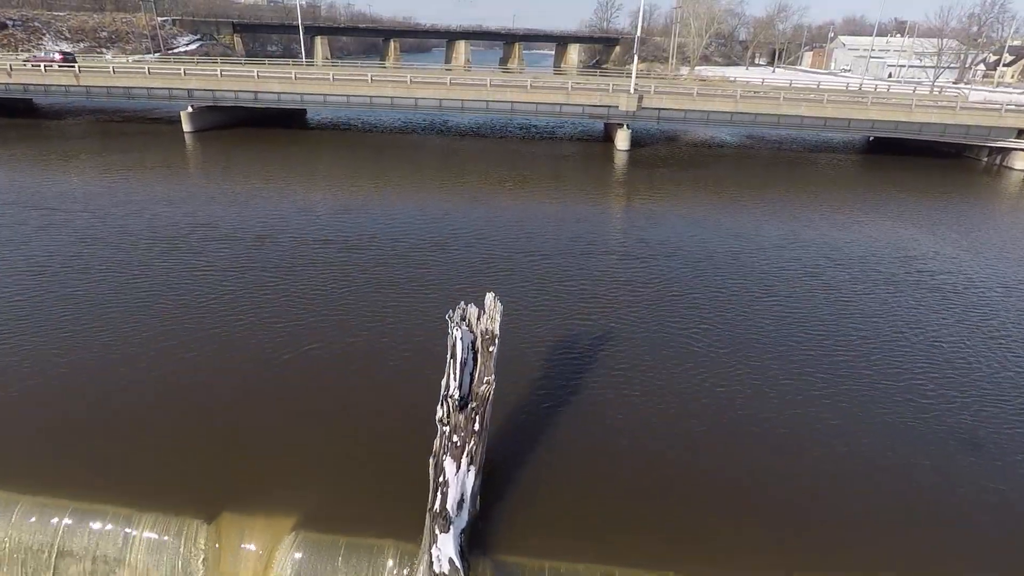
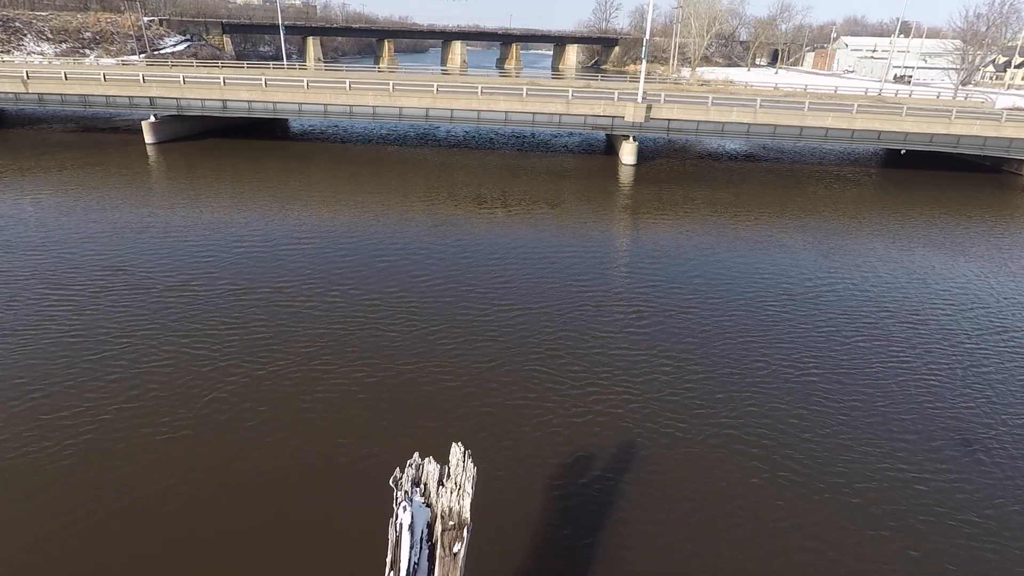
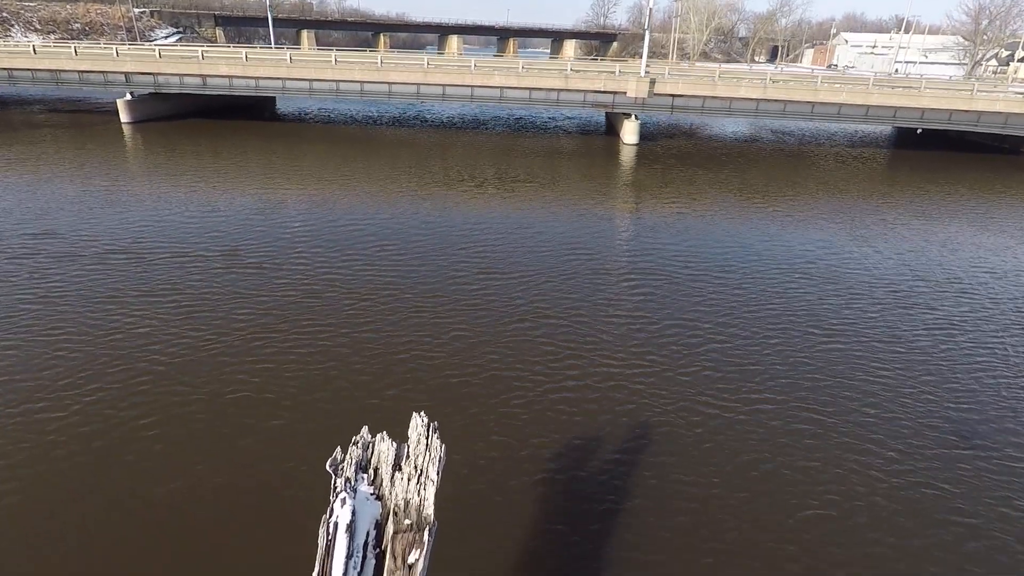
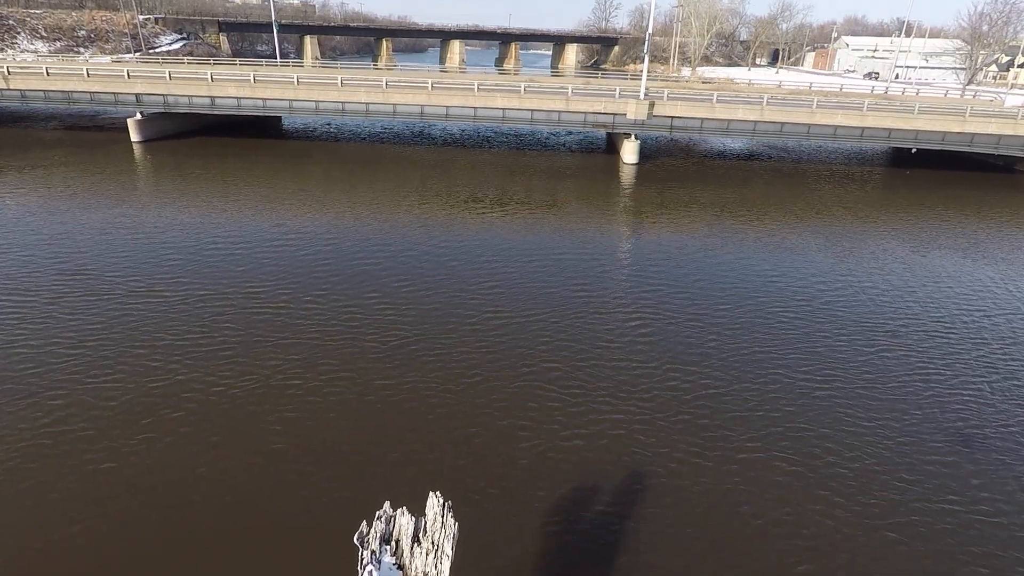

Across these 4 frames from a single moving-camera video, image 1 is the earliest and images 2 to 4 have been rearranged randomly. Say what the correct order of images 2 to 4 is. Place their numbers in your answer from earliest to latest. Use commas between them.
2, 4, 3
